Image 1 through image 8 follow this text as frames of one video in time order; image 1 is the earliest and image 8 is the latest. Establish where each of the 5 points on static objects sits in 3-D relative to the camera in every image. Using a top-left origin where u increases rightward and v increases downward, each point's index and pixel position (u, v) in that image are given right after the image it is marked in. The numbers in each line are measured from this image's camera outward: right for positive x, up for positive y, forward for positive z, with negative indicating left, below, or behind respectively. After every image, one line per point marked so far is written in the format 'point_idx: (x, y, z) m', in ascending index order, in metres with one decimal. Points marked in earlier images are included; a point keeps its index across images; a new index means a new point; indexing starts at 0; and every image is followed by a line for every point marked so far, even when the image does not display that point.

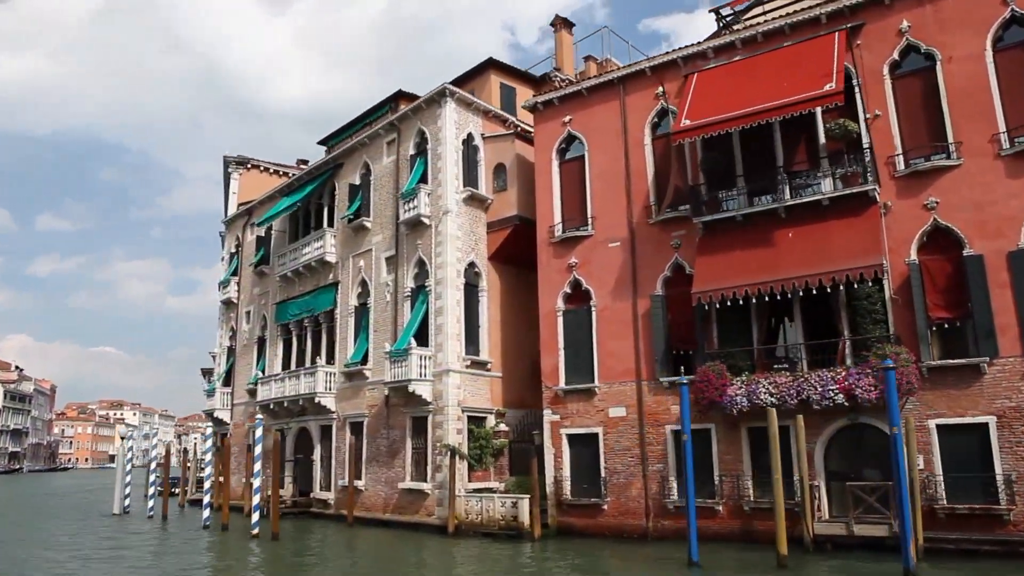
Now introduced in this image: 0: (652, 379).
0: (+3.6, -2.3, +18.7) m
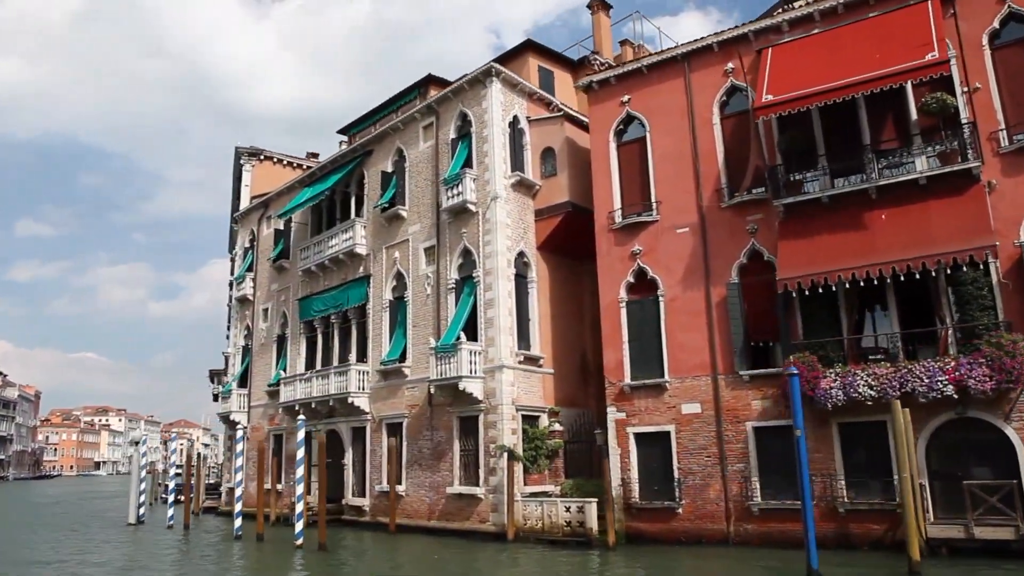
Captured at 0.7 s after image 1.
0: (+5.2, -2.0, +17.4) m
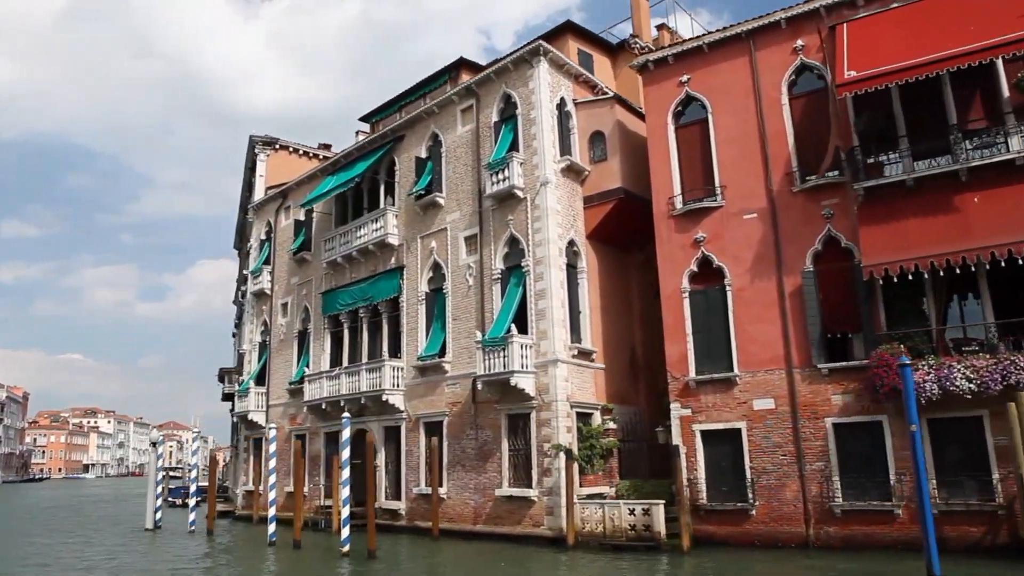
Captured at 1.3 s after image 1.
0: (+6.6, -1.8, +16.4) m
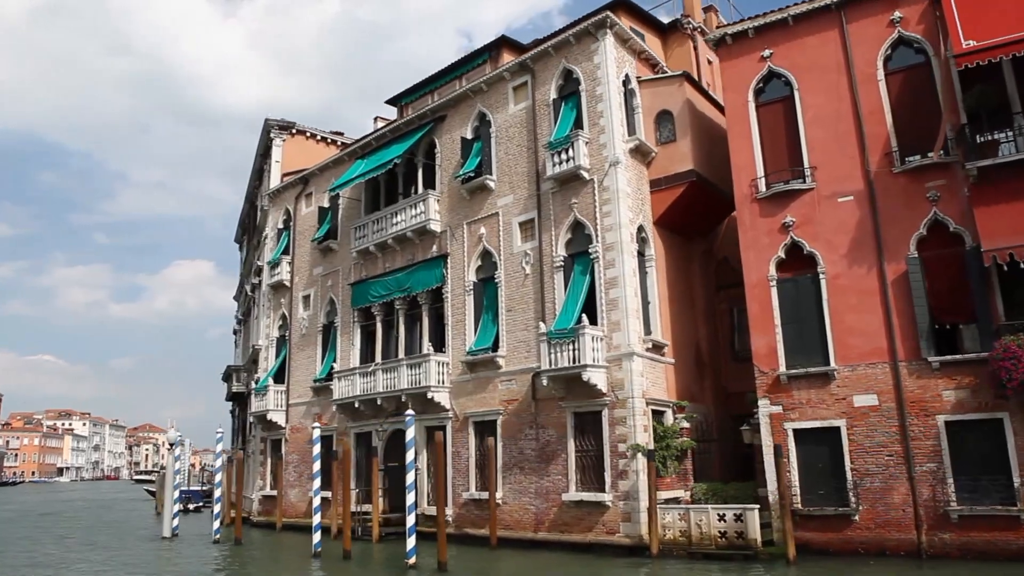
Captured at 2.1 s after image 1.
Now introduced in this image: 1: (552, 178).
0: (+8.4, -1.5, +15.2) m
1: (+1.1, +2.9, +19.3) m
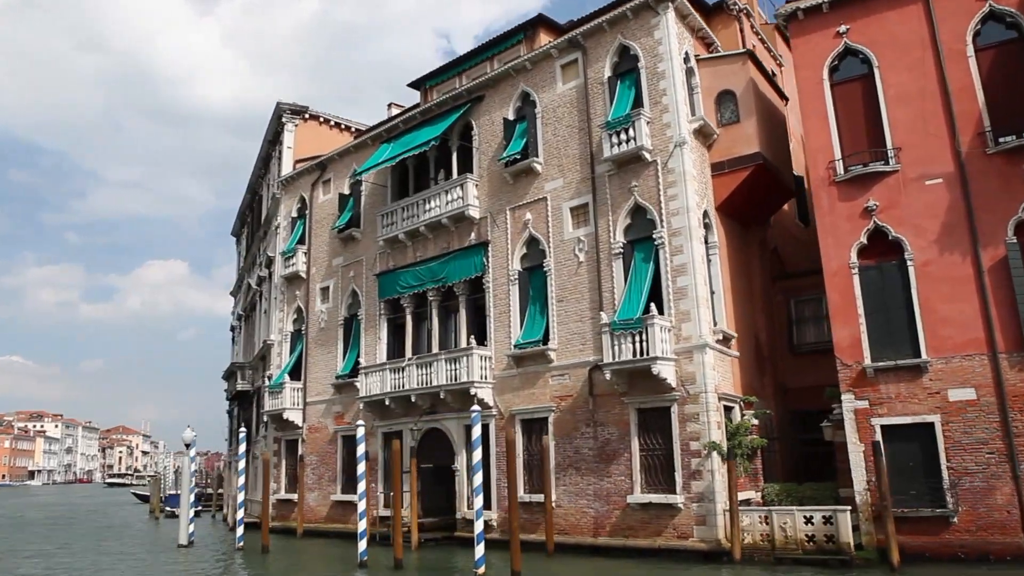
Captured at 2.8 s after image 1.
0: (+9.9, -1.2, +14.3) m
1: (+2.4, +3.2, +18.1) m
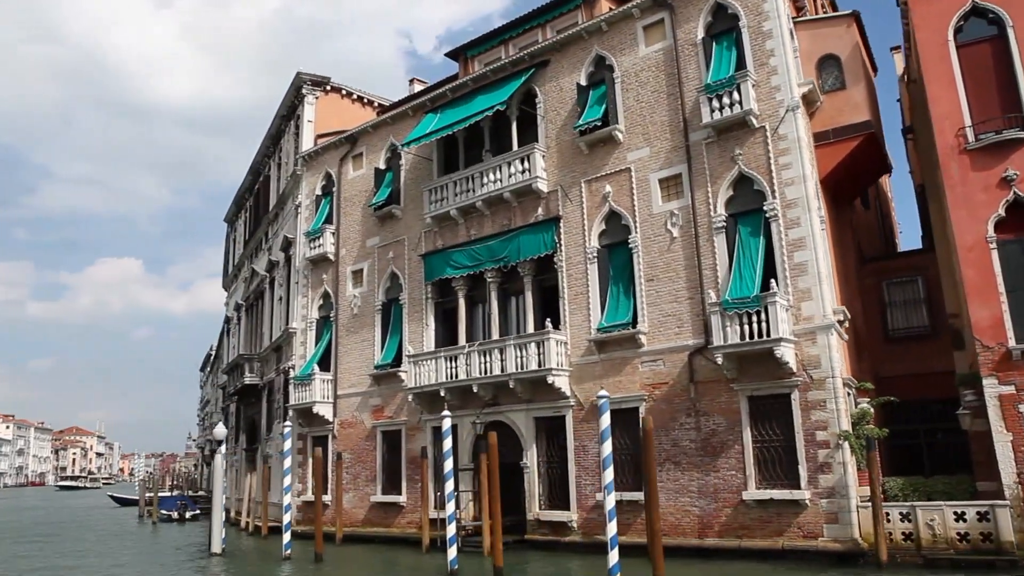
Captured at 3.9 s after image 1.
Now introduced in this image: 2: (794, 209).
0: (+12.1, -0.8, +13.2) m
1: (+4.5, +3.7, +16.6) m
2: (+6.0, +1.7, +15.4) m
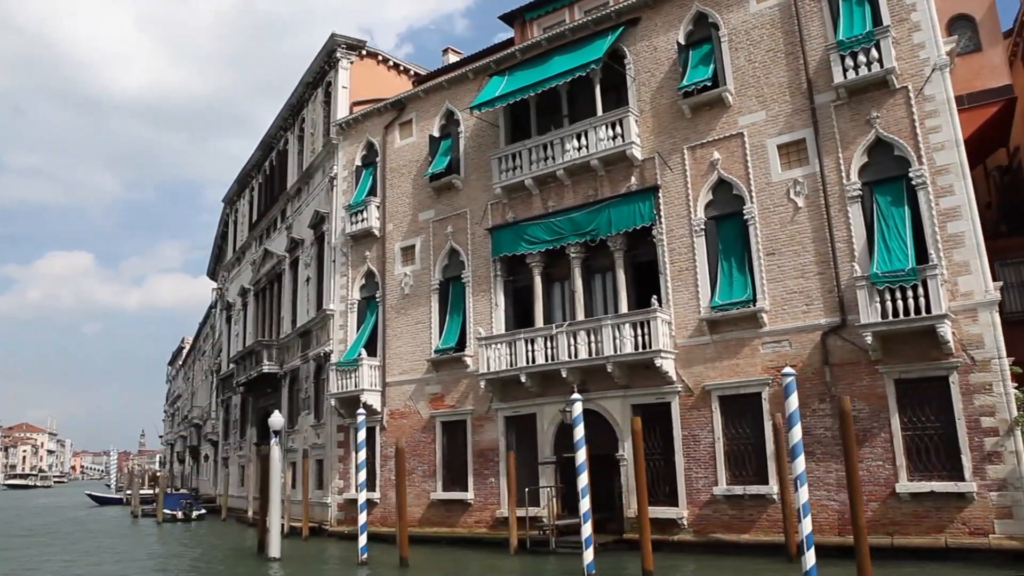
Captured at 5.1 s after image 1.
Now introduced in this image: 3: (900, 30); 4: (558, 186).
0: (+14.6, -0.4, +12.3) m
1: (+6.9, +4.2, +15.2) m
2: (+8.4, +2.2, +14.1) m
3: (+8.0, +5.4, +15.1) m
4: (+1.2, +2.7, +19.0) m
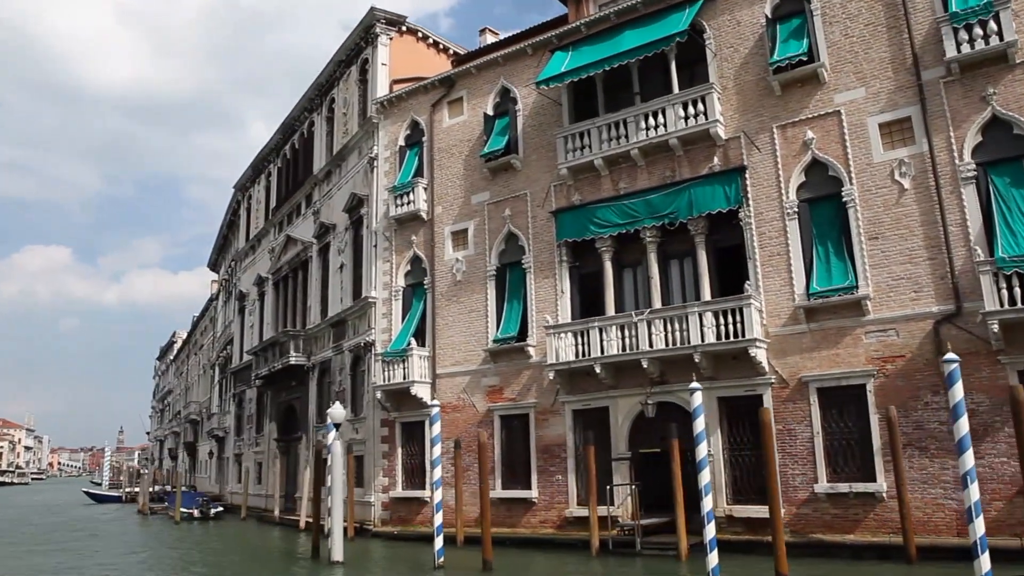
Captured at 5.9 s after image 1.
0: (+16.5, -0.2, +11.7) m
1: (+8.7, +4.5, +14.4) m
2: (+10.3, +2.5, +13.3) m
3: (+9.9, +5.6, +14.3) m
4: (+2.9, +3.0, +18.0) m
